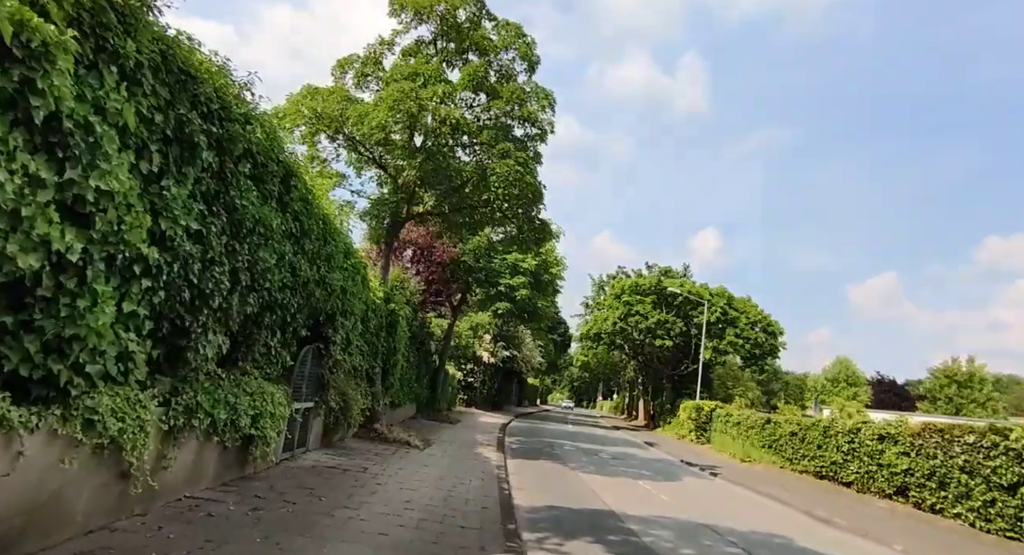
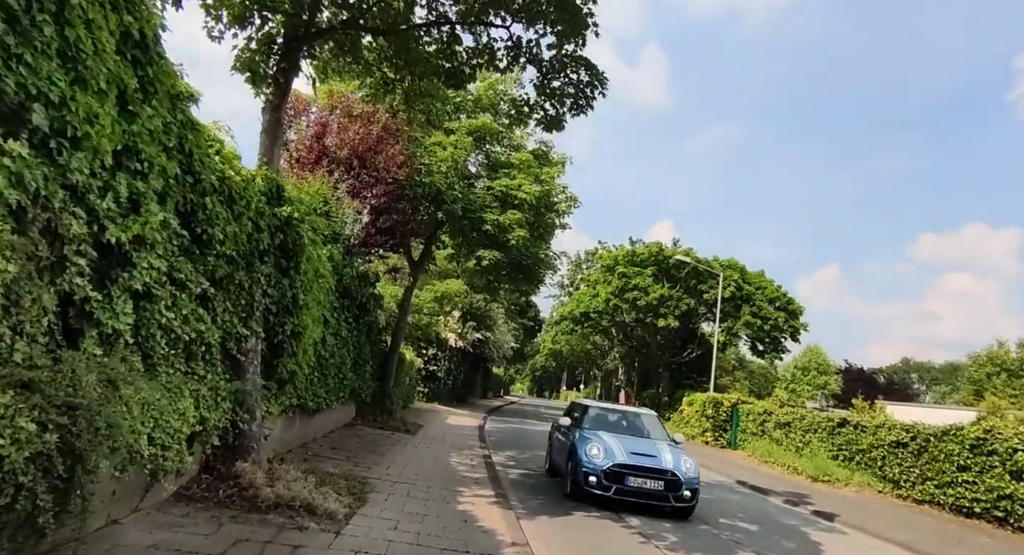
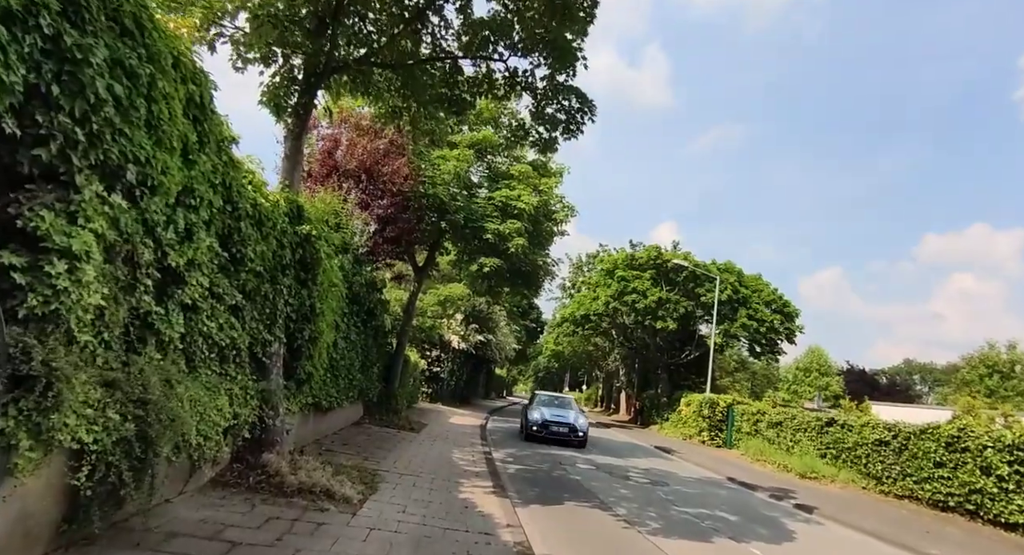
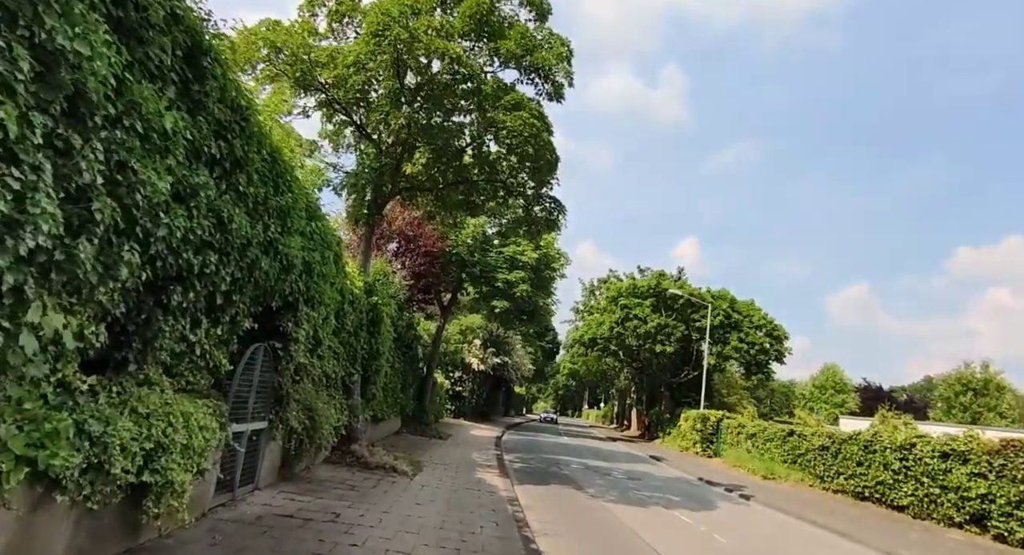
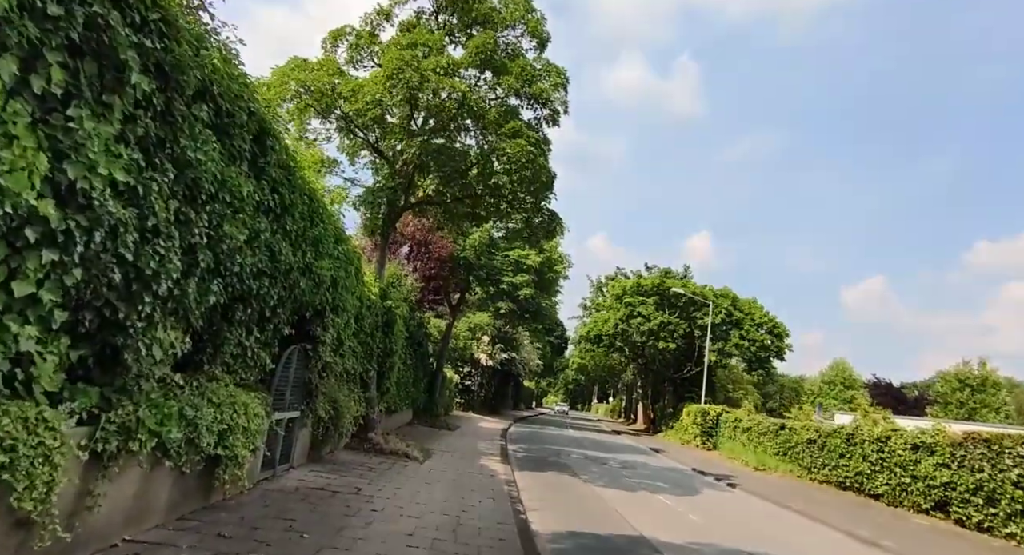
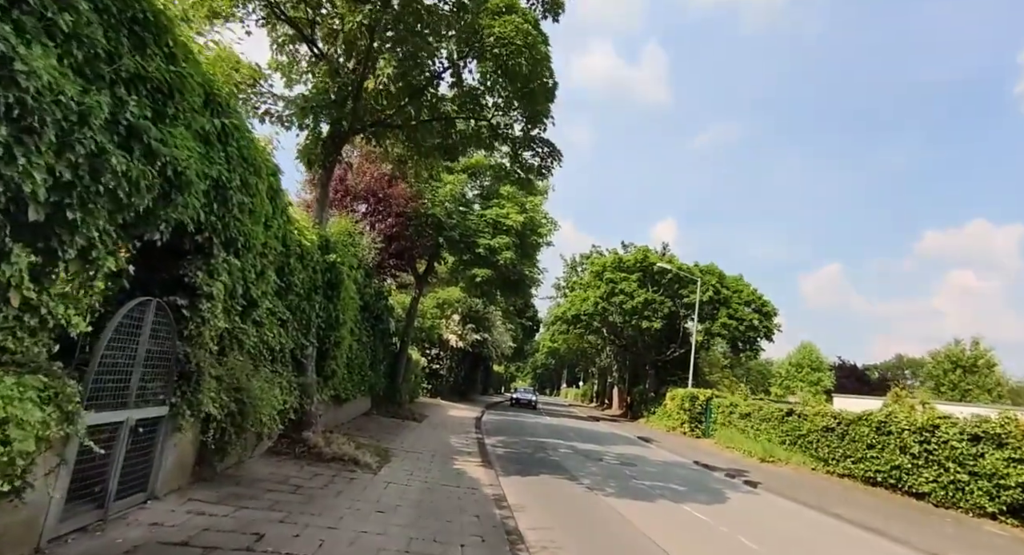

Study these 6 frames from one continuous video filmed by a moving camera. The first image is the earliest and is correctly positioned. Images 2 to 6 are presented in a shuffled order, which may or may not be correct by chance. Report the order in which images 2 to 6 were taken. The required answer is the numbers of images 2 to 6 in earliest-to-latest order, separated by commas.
5, 4, 6, 3, 2
